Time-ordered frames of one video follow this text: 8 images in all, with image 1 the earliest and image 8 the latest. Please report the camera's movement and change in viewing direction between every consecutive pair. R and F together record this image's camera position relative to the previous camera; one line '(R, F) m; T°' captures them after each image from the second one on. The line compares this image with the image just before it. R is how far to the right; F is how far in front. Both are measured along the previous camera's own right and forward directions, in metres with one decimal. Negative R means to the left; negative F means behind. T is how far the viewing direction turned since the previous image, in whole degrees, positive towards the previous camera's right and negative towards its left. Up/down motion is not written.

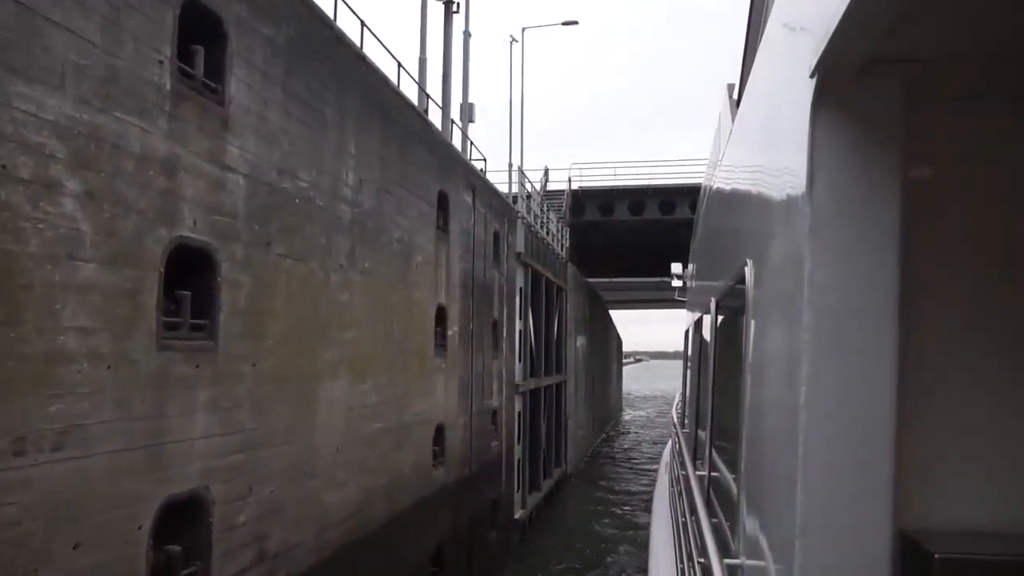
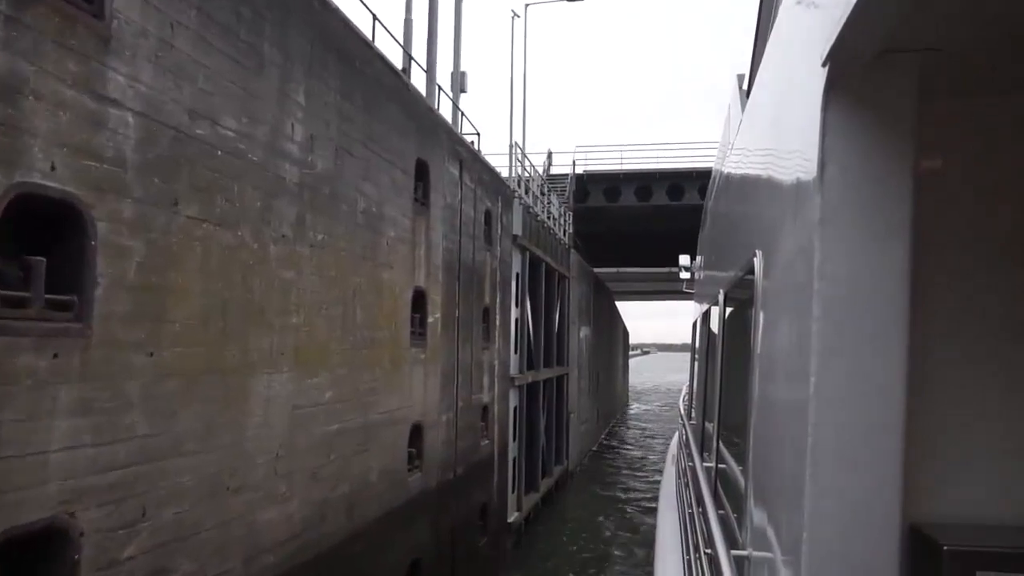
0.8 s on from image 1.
(+0.2, +1.0) m; 0°
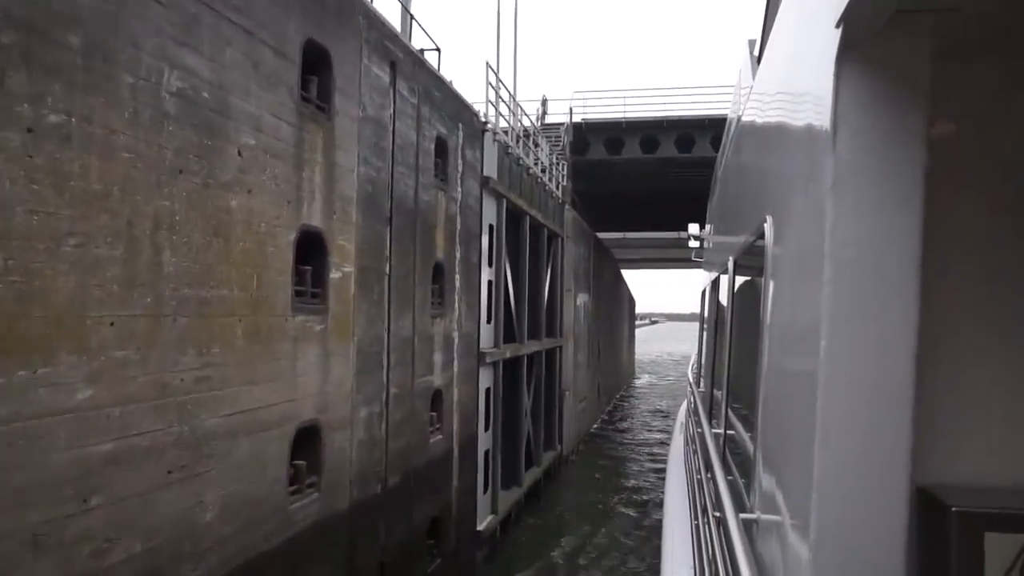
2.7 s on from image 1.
(+0.4, +2.5) m; -1°
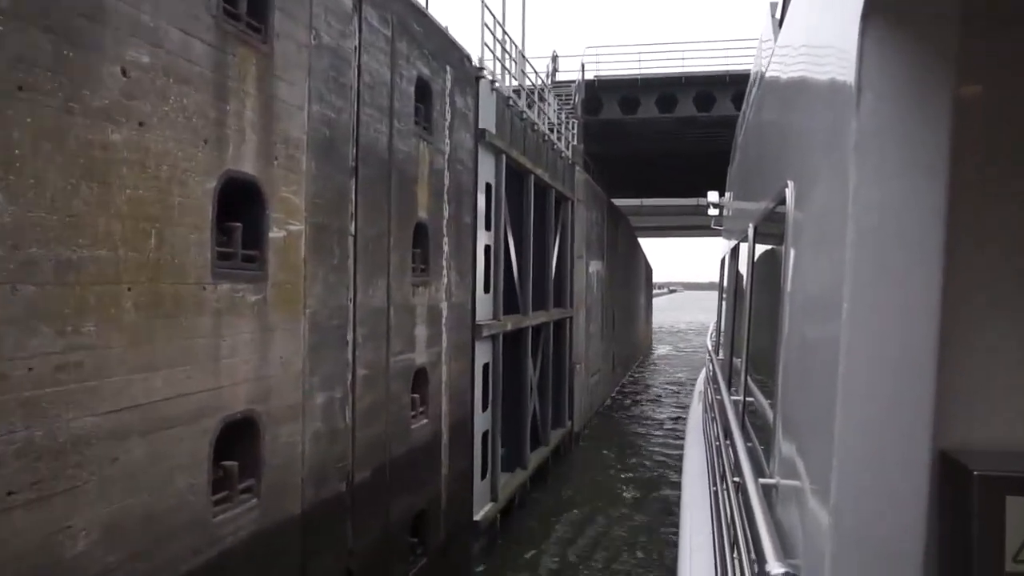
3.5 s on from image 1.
(+0.2, +1.1) m; -1°
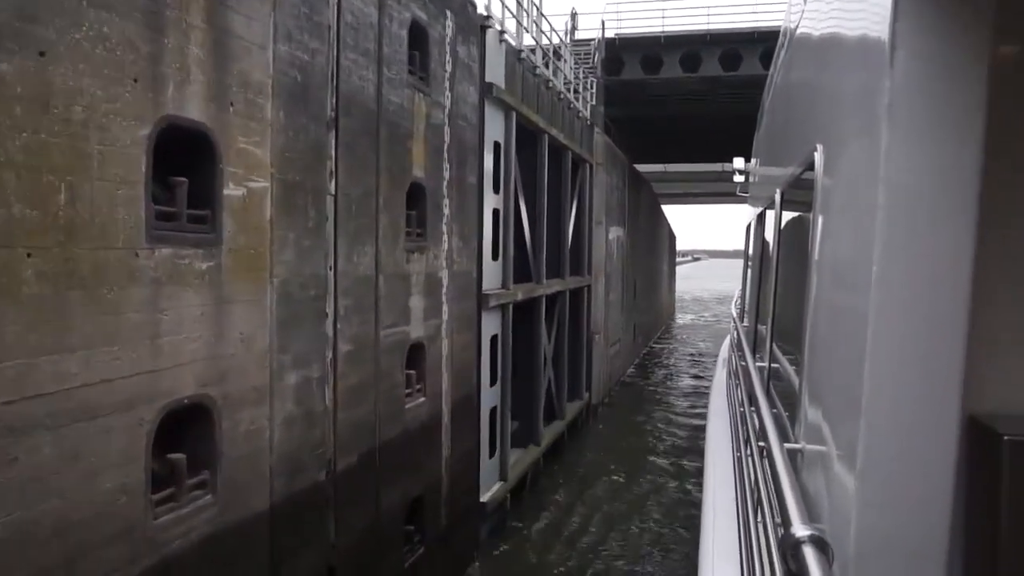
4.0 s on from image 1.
(+0.1, +0.7) m; -1°
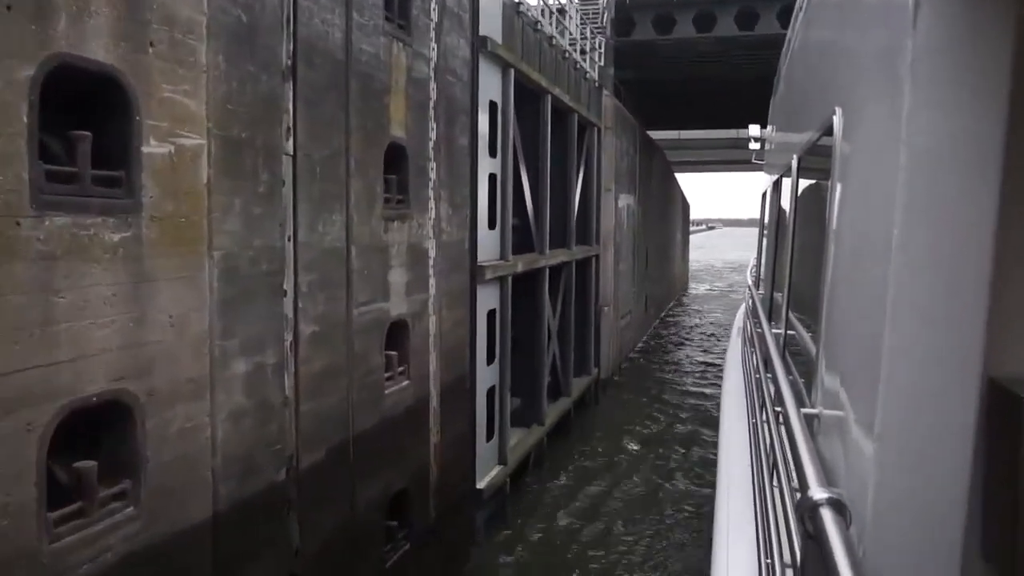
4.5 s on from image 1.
(+0.1, +0.7) m; -1°
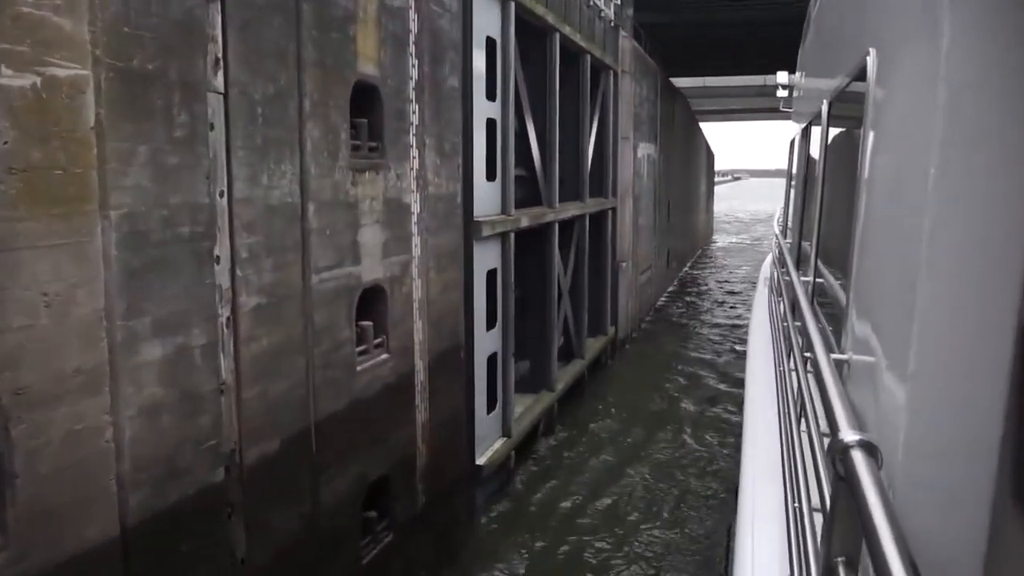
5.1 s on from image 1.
(+0.2, +0.8) m; -2°
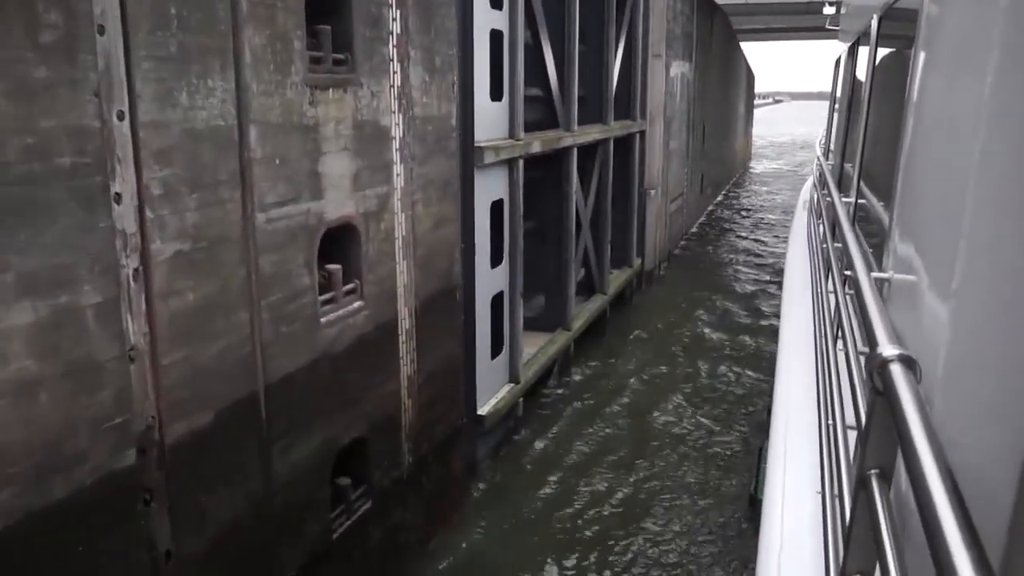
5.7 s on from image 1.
(+0.2, +0.8) m; -2°
